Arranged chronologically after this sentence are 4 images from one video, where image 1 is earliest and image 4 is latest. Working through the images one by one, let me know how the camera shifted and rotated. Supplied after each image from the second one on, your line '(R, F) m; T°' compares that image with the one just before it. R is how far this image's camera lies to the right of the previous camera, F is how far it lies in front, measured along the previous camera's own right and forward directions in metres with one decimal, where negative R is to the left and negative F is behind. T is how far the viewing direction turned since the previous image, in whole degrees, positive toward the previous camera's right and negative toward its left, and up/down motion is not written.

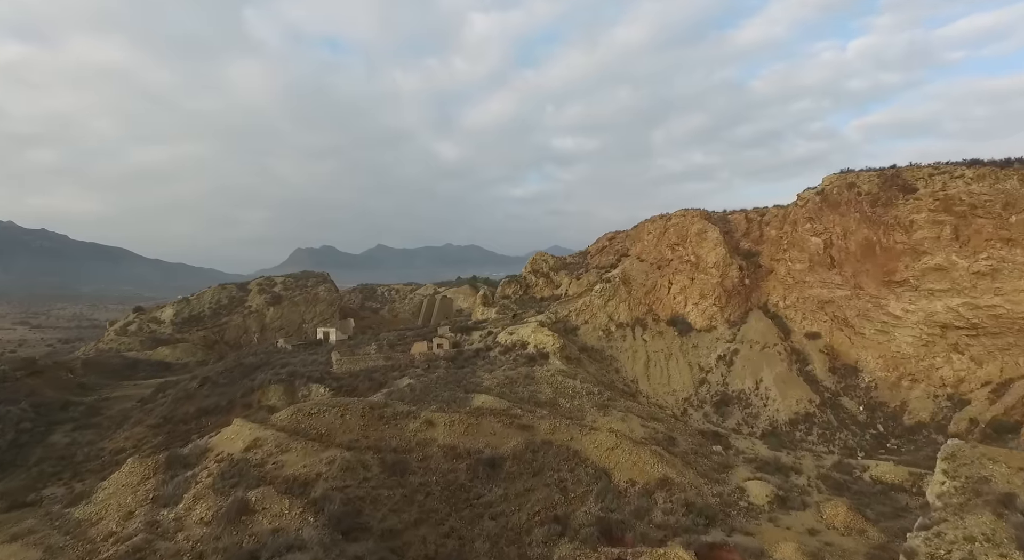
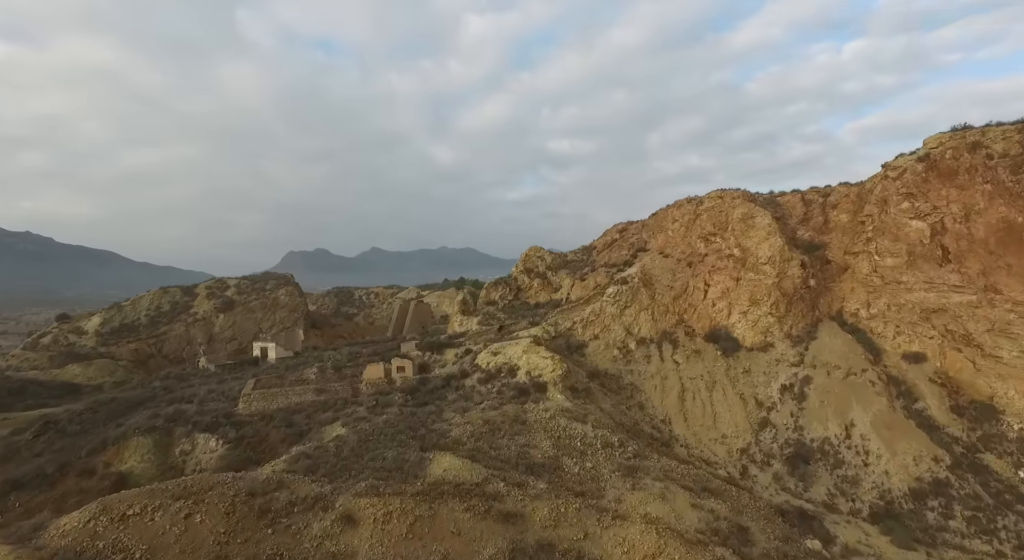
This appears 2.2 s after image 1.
(+0.5, +7.5) m; 0°
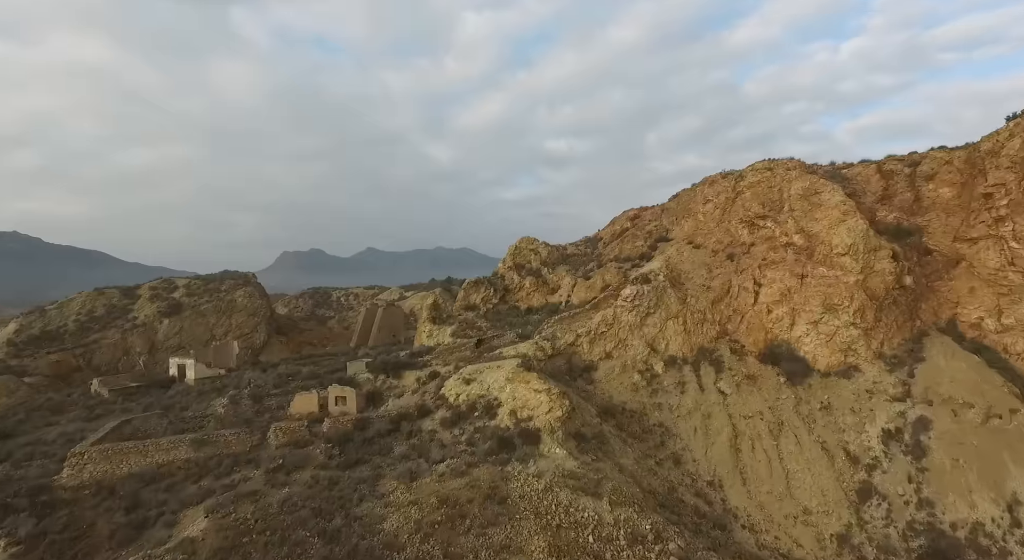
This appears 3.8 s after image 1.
(+0.5, +6.1) m; 0°
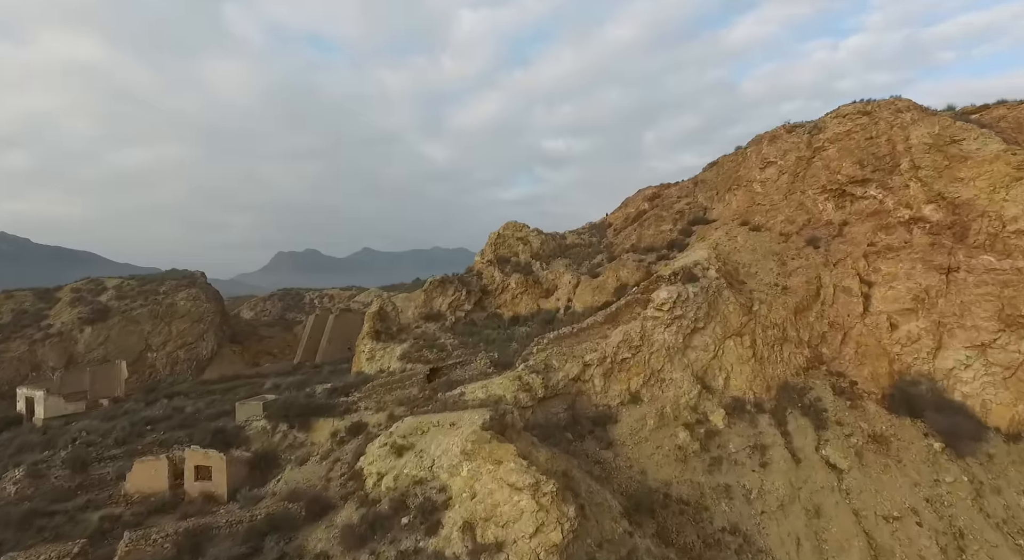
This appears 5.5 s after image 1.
(+0.6, +6.3) m; 0°
